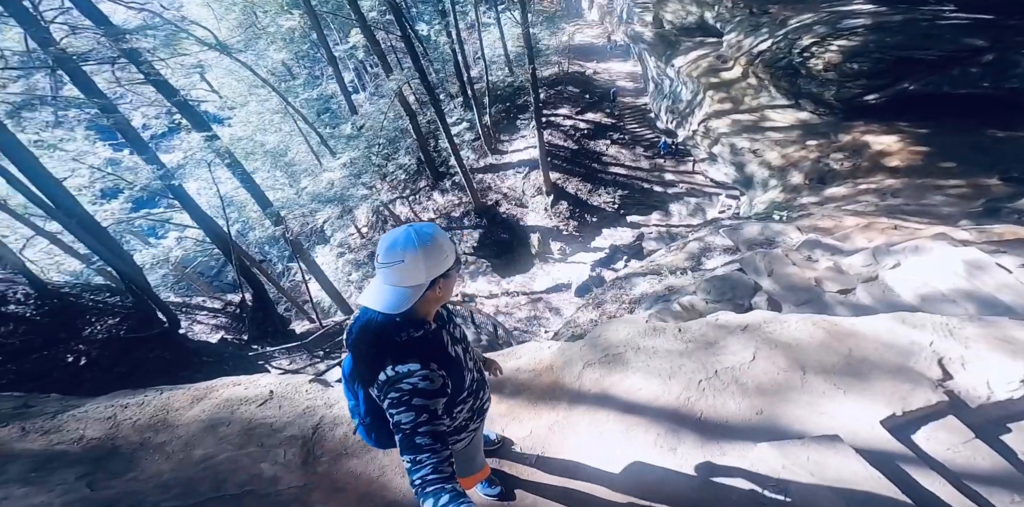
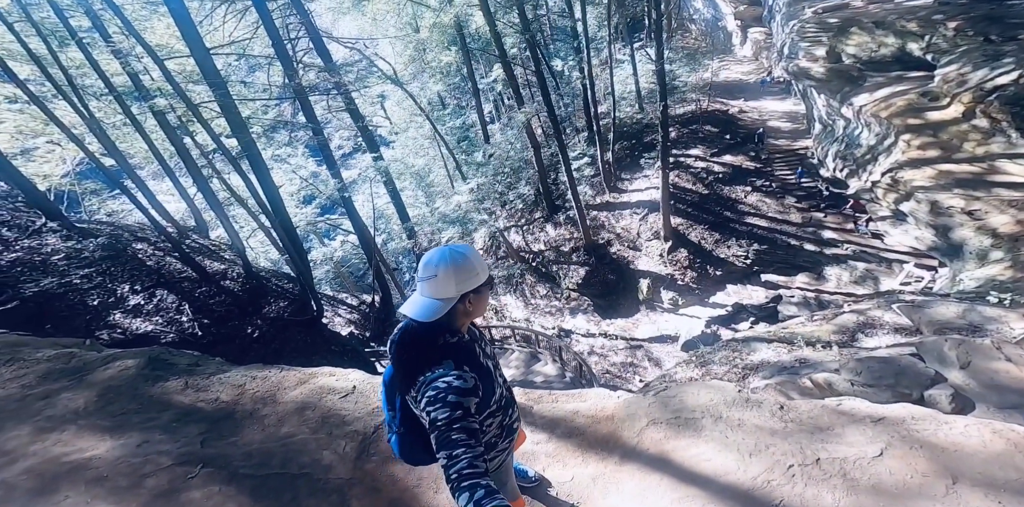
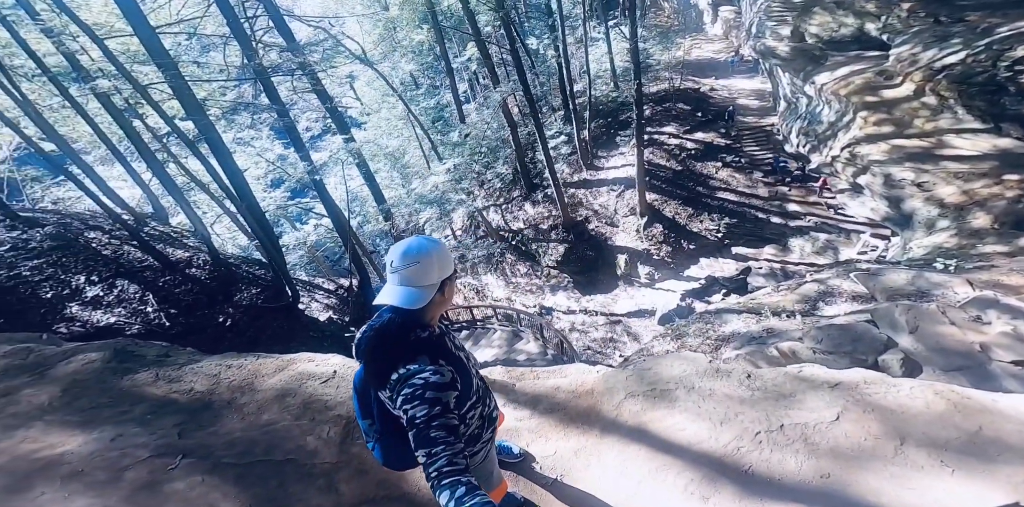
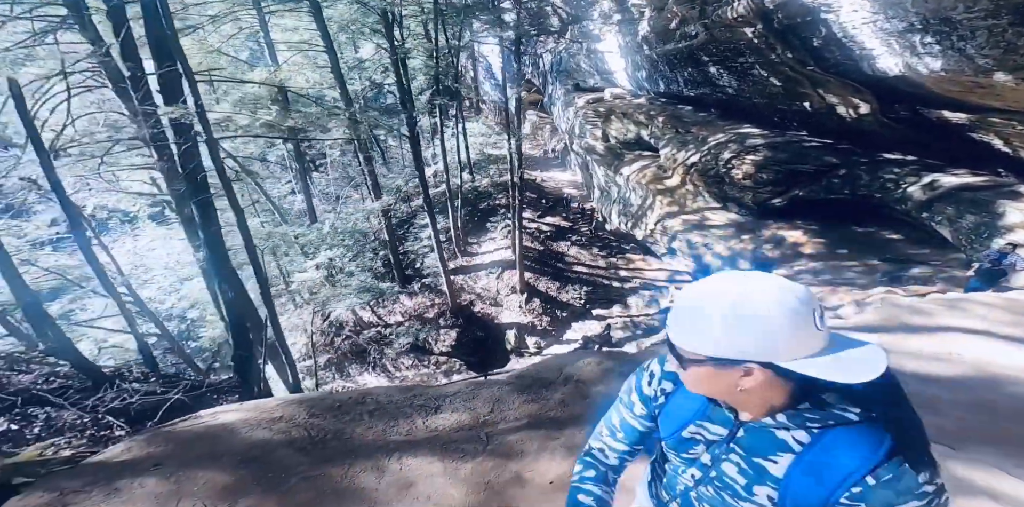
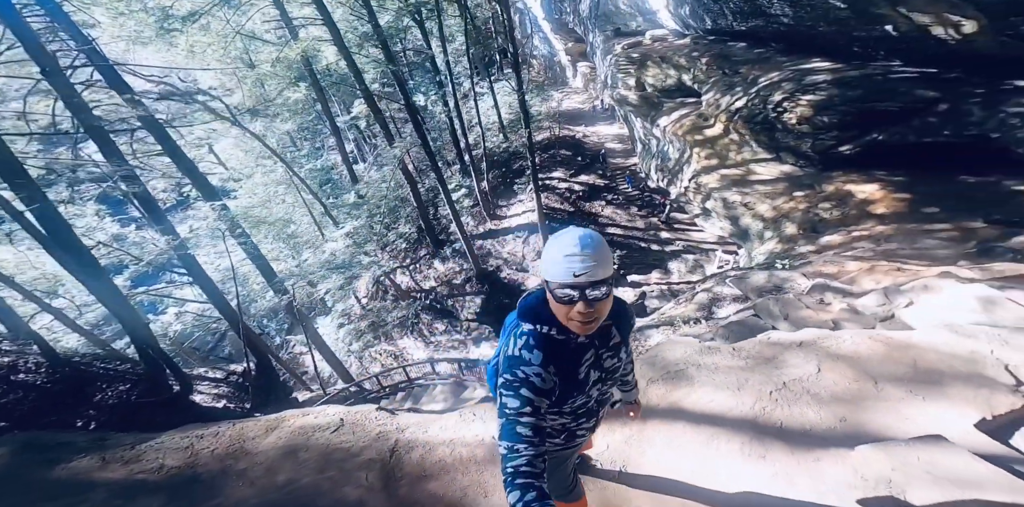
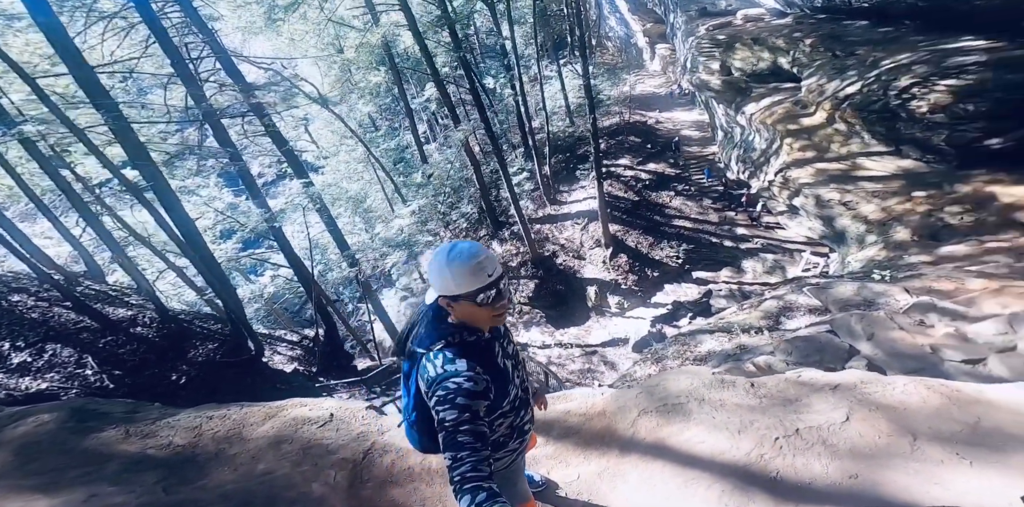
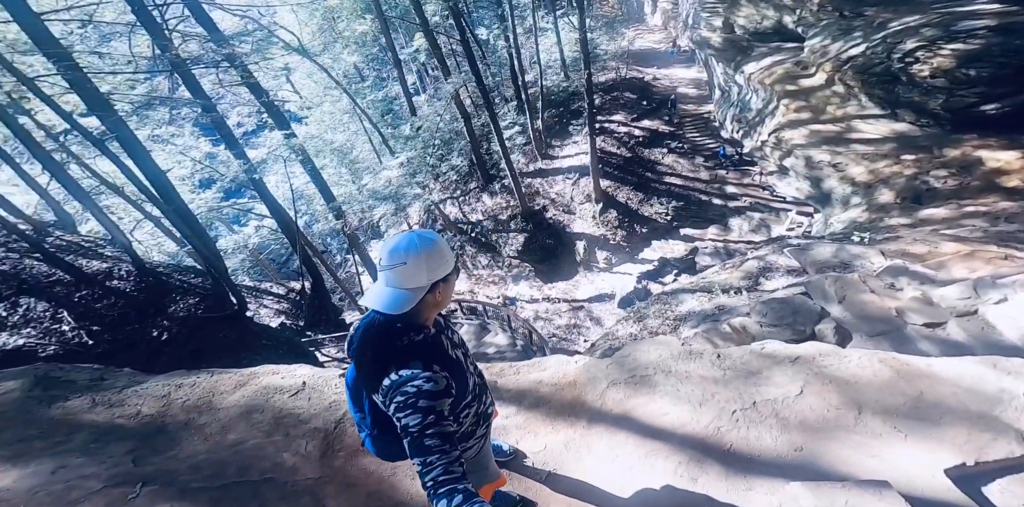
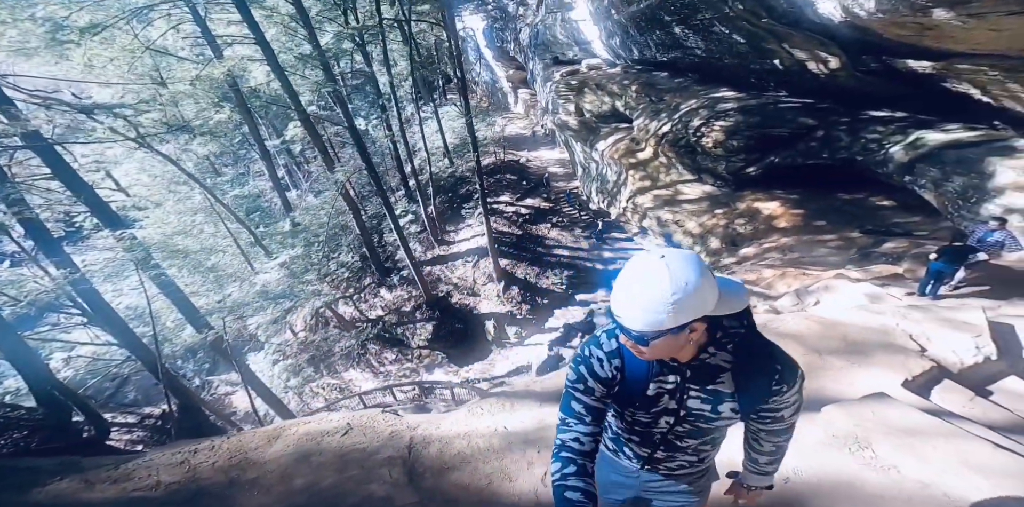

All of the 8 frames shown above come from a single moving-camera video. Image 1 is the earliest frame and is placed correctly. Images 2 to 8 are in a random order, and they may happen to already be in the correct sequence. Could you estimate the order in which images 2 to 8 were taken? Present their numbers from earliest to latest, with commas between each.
7, 3, 2, 6, 5, 8, 4
